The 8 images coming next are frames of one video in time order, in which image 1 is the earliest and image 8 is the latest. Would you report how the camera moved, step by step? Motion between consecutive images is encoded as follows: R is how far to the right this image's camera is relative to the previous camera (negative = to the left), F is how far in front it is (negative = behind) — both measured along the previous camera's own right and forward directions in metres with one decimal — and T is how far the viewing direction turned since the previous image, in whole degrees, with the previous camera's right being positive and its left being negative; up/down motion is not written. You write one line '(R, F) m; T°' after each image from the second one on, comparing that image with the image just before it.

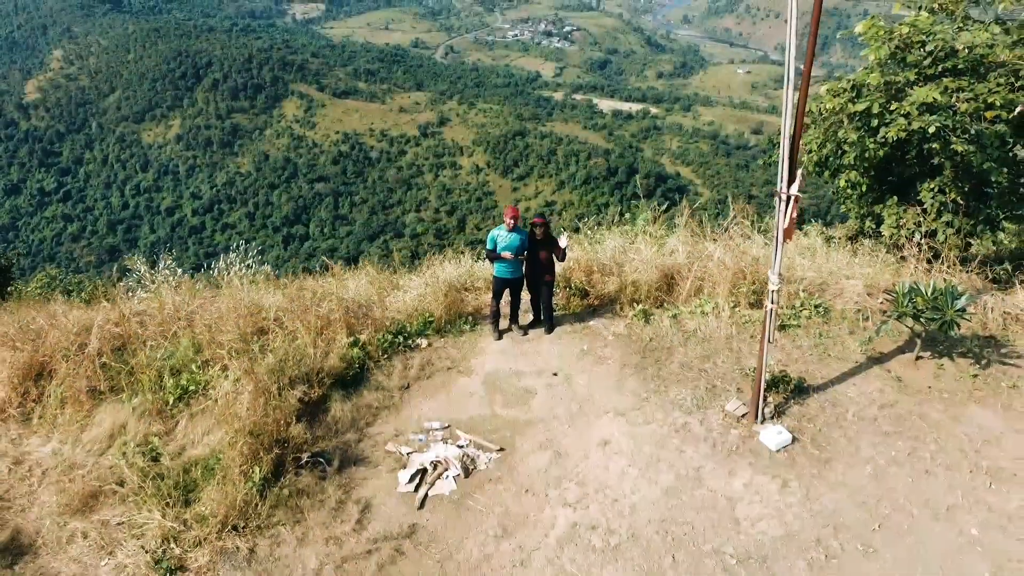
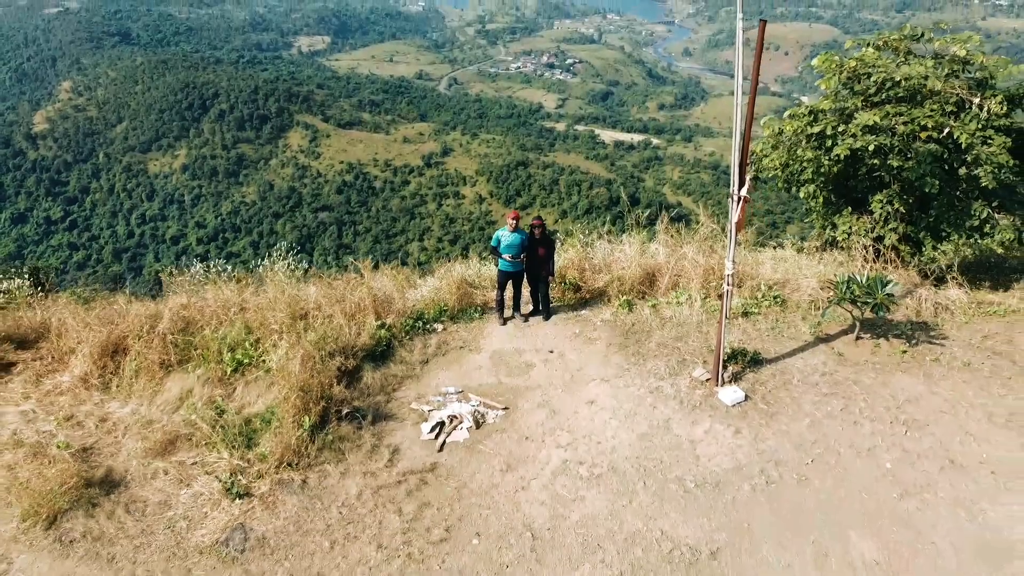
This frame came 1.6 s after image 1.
(0.0, -0.6) m; 0°
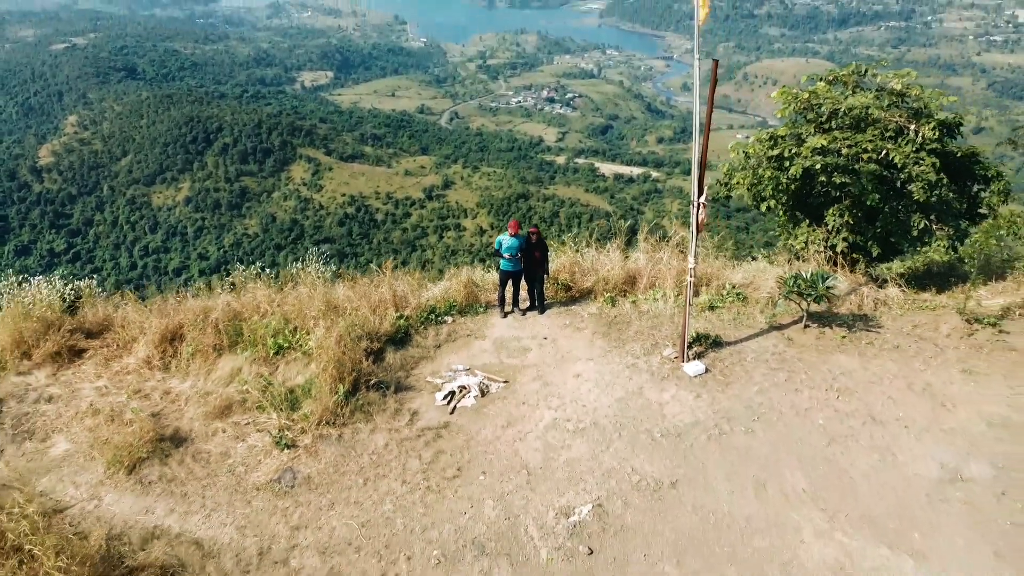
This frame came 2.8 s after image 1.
(0.0, -0.7) m; 0°
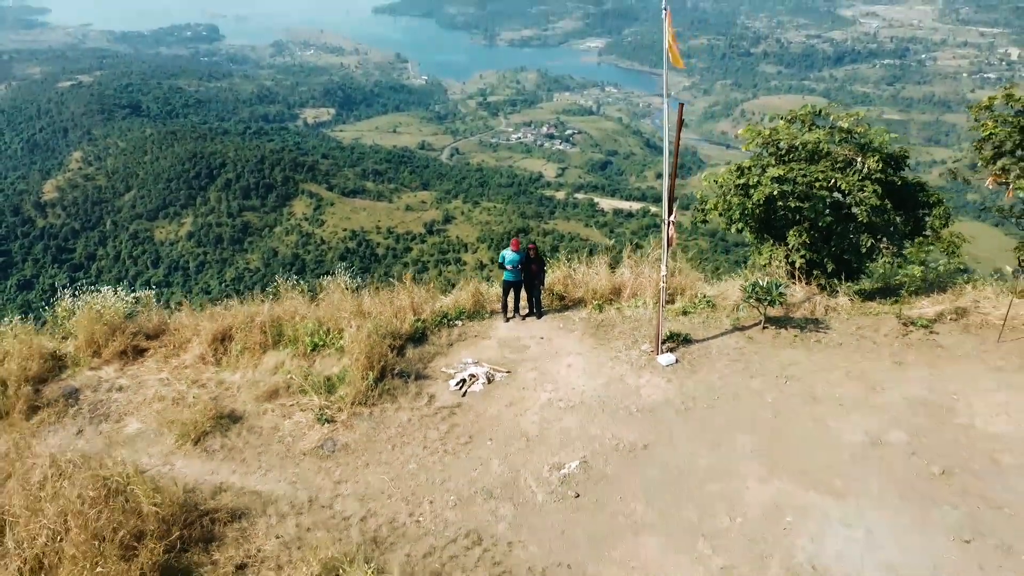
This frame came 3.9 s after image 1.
(0.0, -0.8) m; 0°
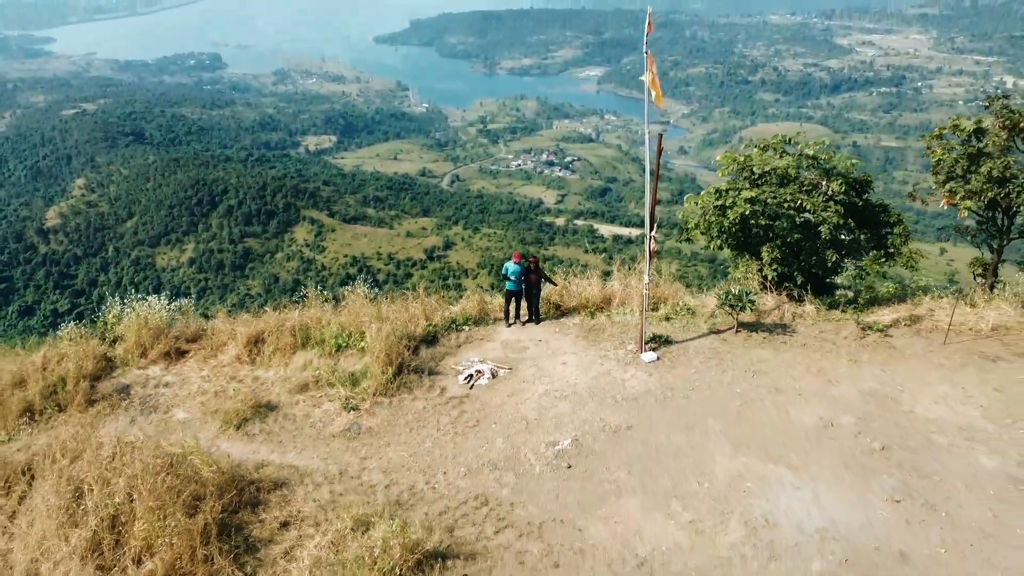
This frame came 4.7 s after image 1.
(0.0, -0.7) m; 0°
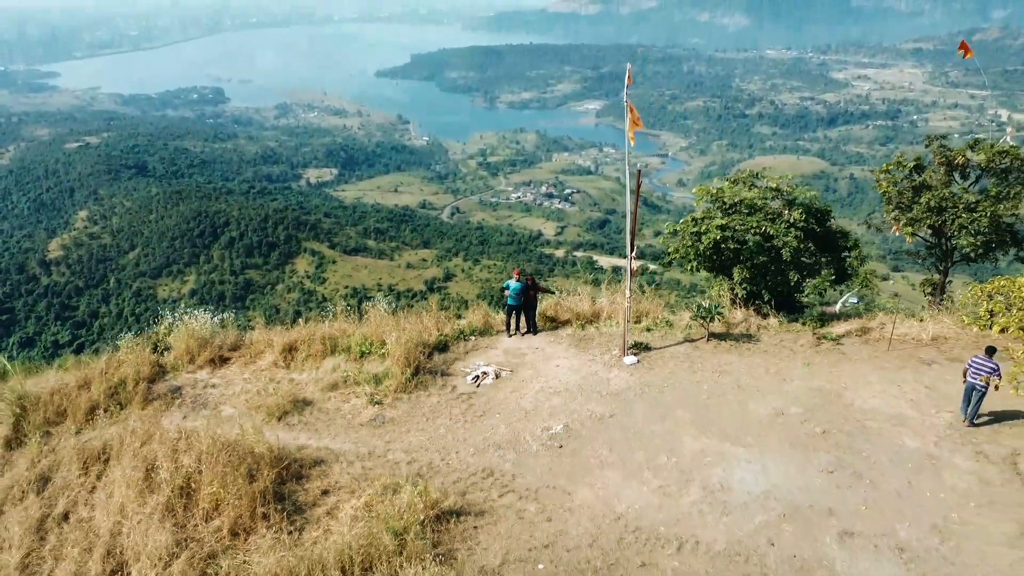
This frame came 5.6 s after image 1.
(0.0, -1.0) m; 0°
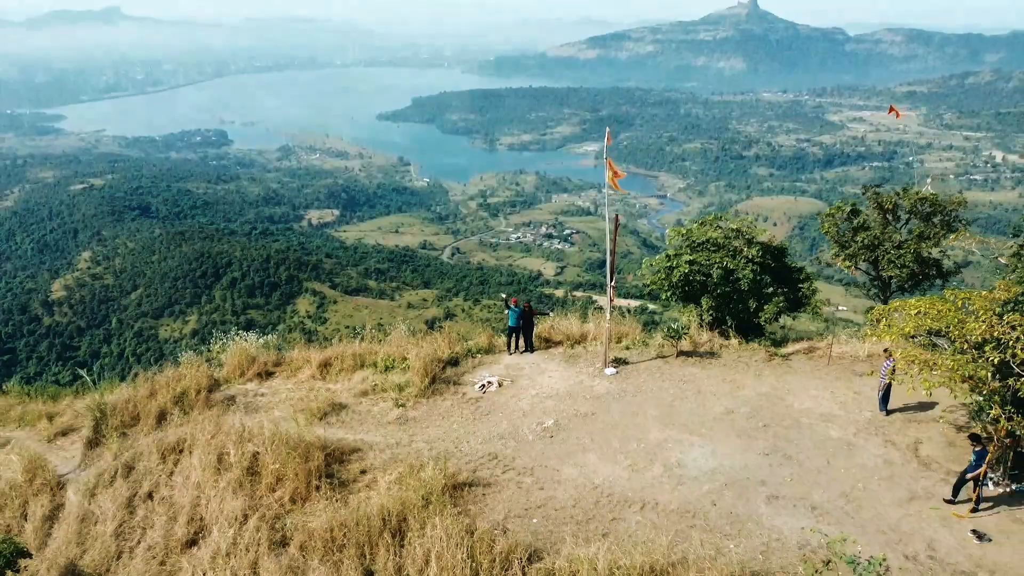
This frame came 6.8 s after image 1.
(0.0, -1.4) m; 0°
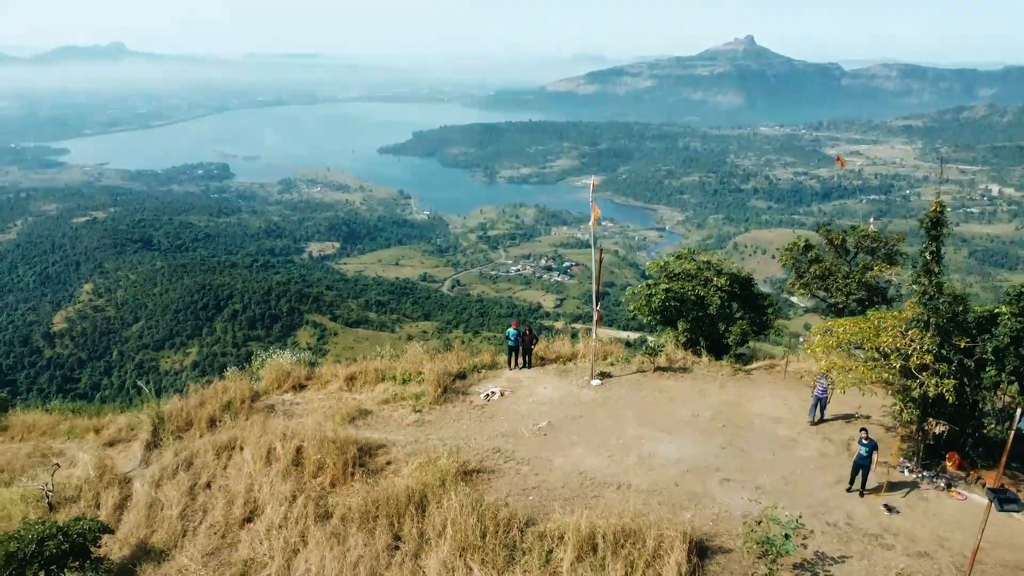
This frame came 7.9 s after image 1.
(0.0, -1.4) m; 0°
